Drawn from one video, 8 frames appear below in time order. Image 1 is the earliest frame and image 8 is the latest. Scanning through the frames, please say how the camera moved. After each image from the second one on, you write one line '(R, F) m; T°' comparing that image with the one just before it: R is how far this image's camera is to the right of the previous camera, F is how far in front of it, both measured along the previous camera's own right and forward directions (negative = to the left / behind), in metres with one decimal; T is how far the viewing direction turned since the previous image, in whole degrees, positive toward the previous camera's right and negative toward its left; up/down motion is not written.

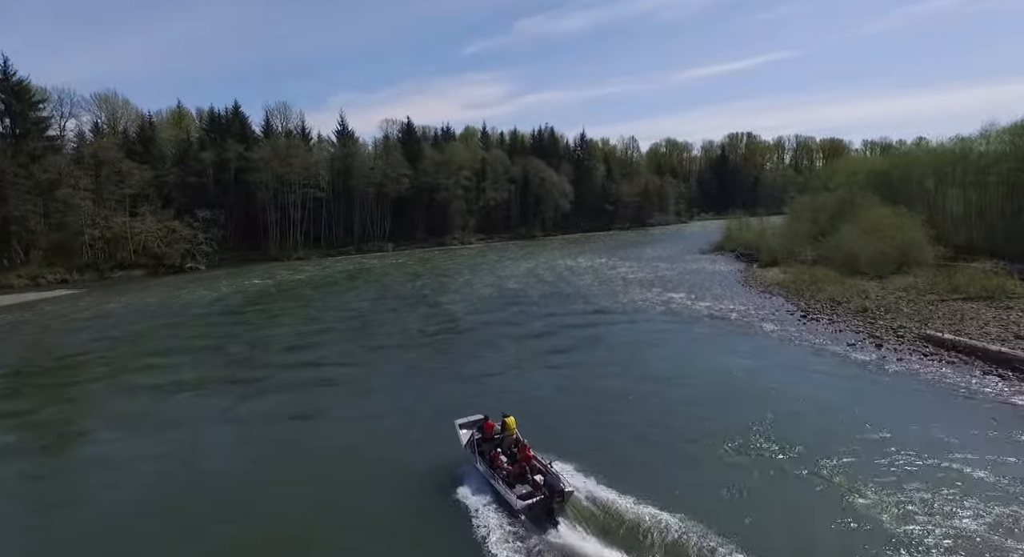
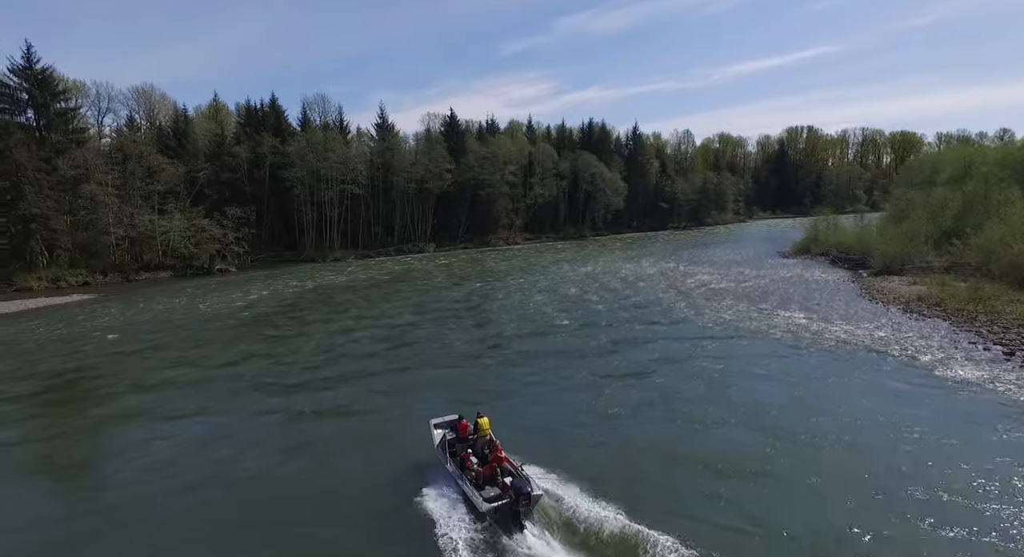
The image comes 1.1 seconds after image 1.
(-1.1, +4.9) m; -4°
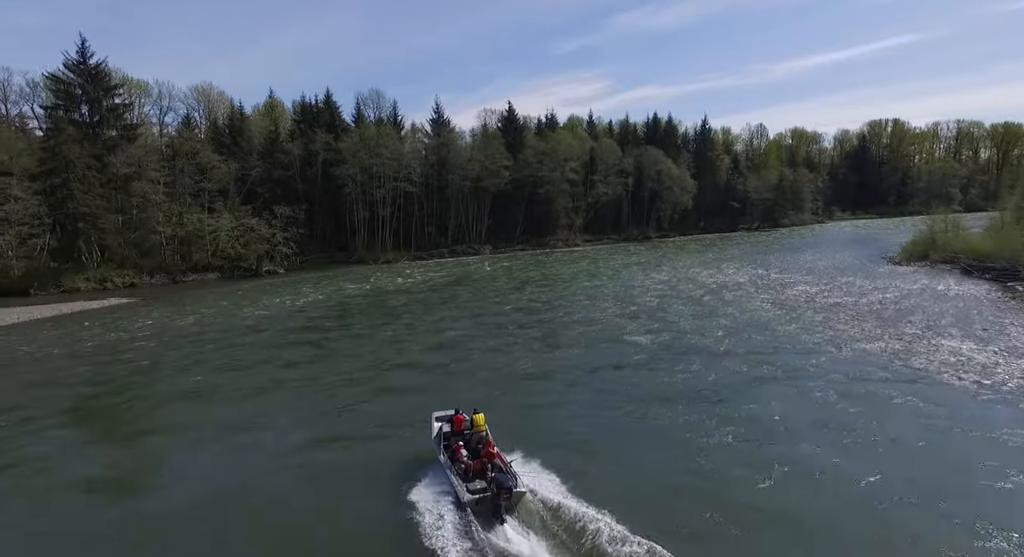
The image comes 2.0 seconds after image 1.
(-0.8, +3.9) m; -5°
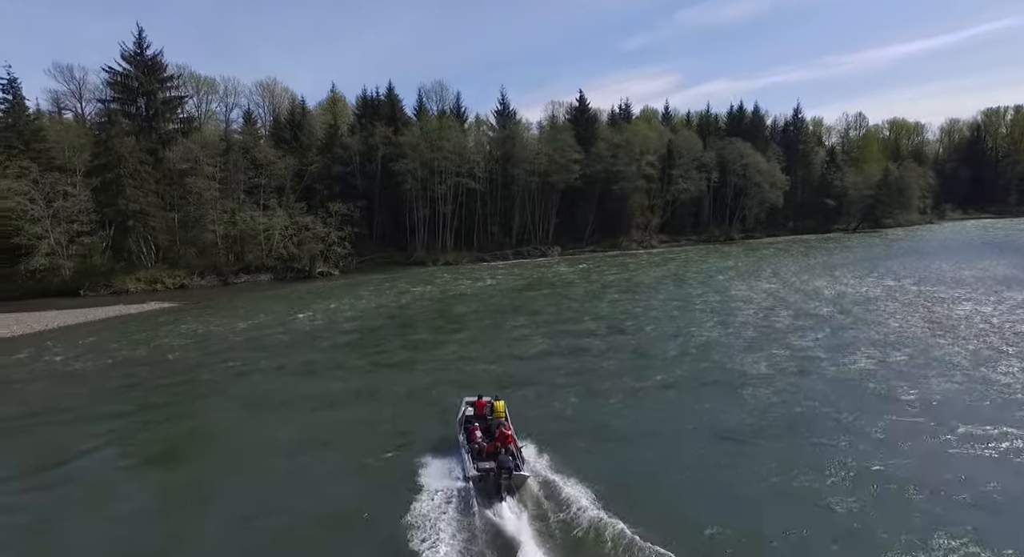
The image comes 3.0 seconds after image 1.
(-0.7, +4.7) m; -6°
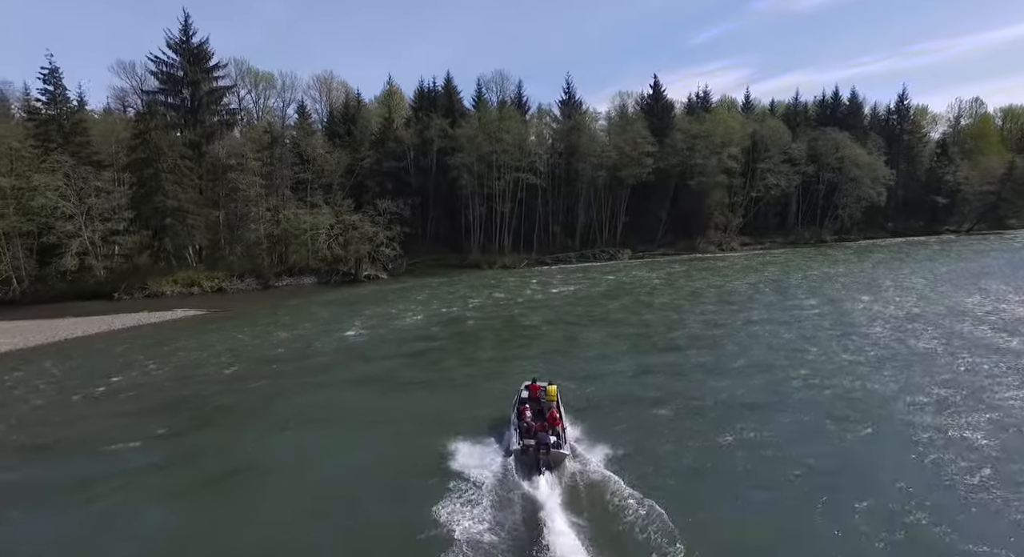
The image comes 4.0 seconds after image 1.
(-0.4, +5.0) m; -6°
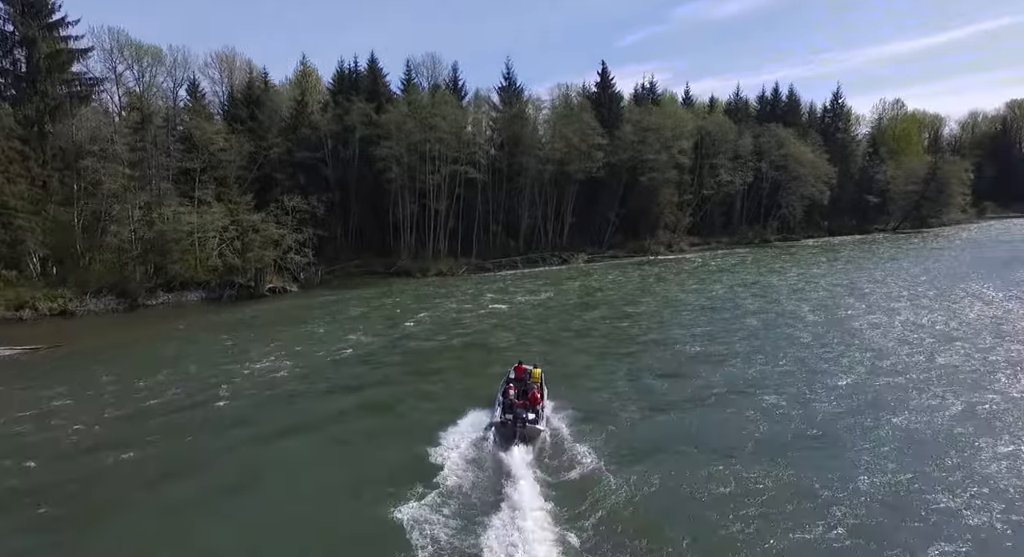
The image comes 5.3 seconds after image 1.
(-1.3, +7.4) m; +7°
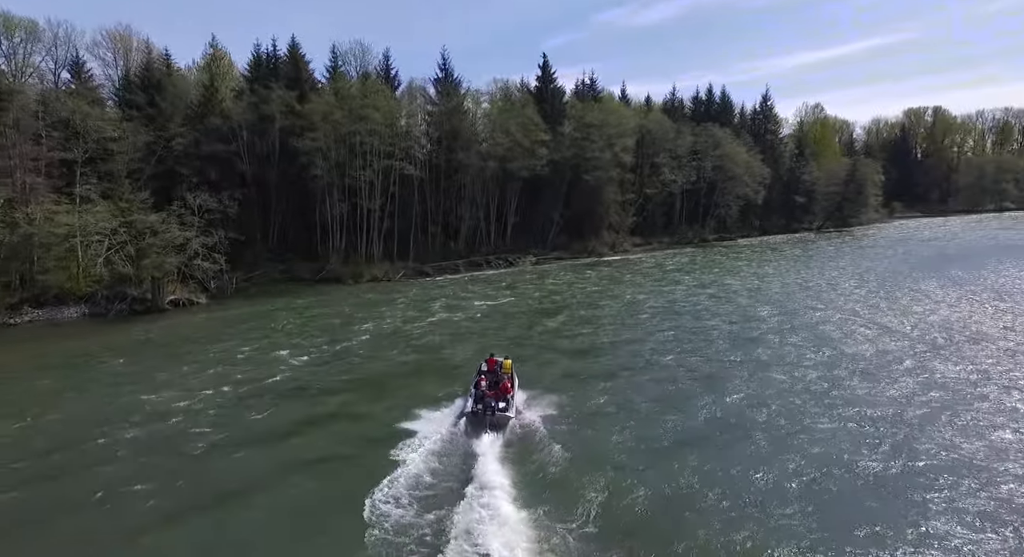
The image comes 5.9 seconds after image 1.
(-1.0, +3.7) m; +7°
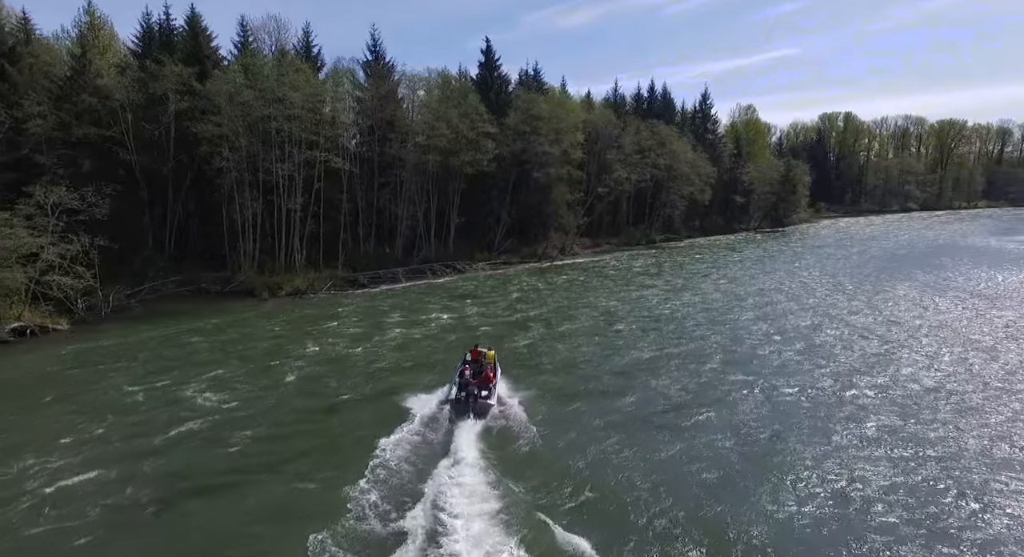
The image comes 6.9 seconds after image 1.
(-1.1, +5.6) m; +6°
